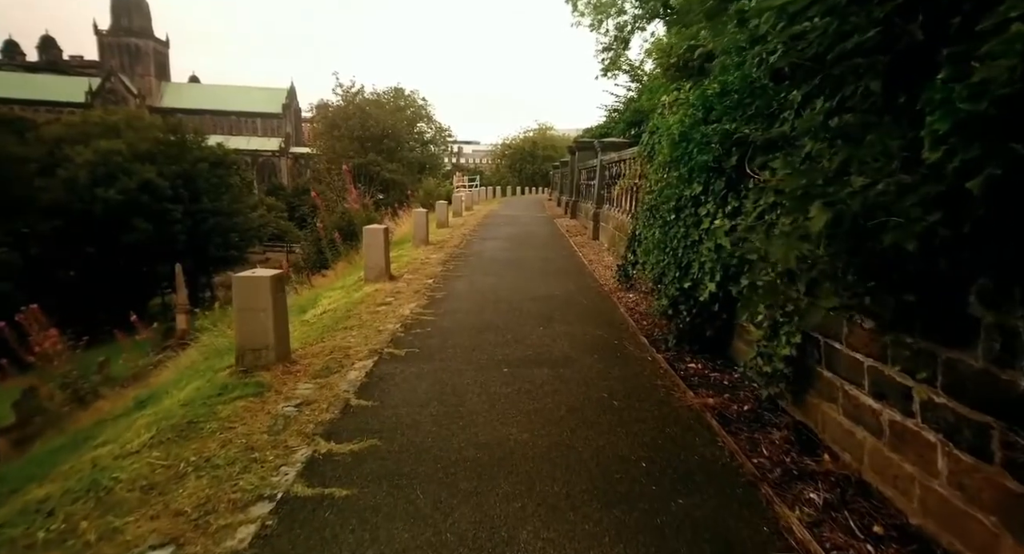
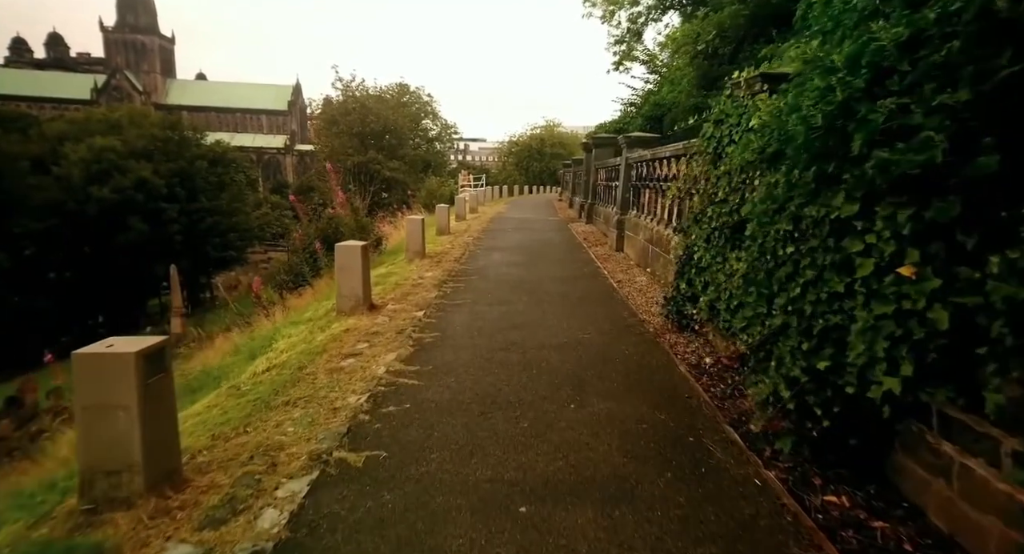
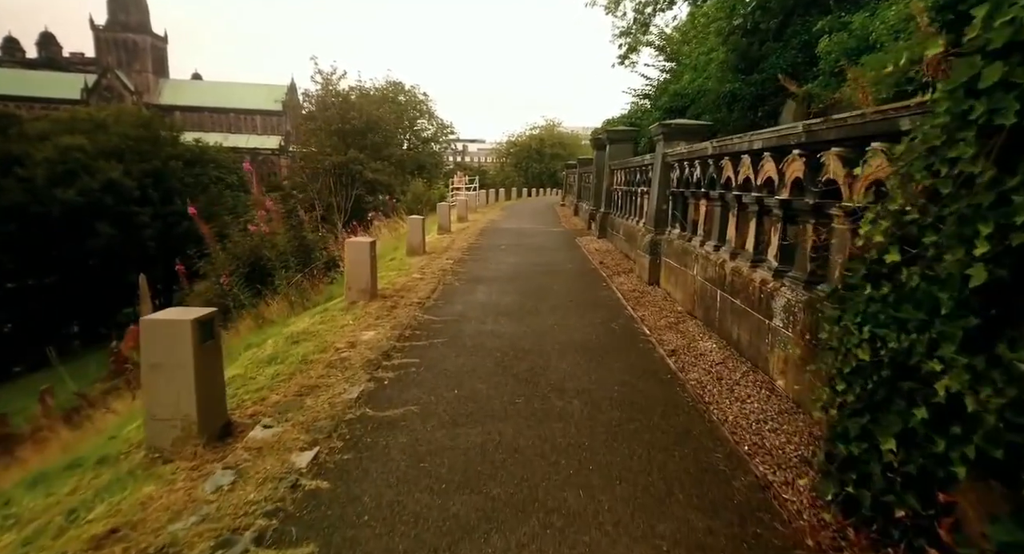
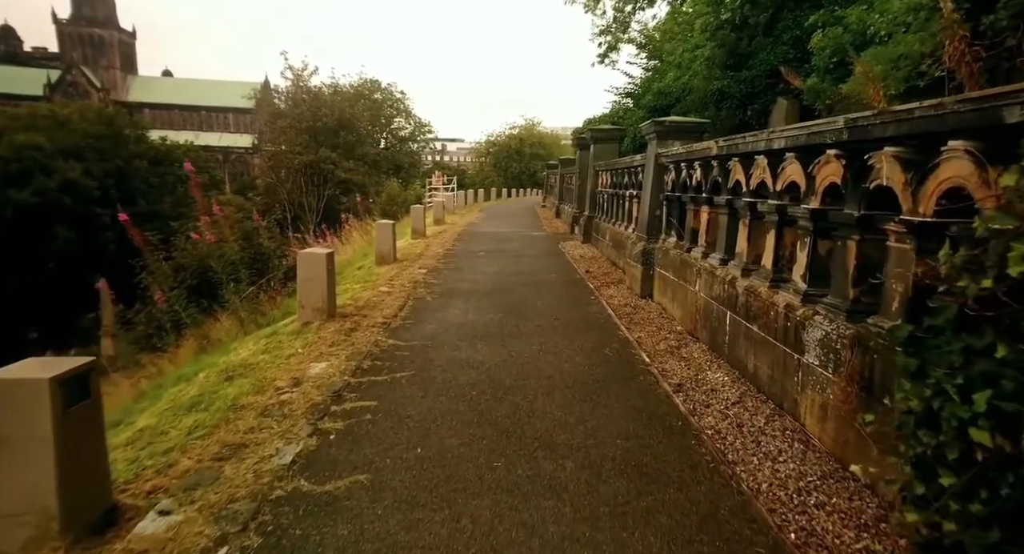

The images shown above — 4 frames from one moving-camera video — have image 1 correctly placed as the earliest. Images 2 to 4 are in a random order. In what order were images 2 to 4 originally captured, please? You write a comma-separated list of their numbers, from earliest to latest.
2, 3, 4
